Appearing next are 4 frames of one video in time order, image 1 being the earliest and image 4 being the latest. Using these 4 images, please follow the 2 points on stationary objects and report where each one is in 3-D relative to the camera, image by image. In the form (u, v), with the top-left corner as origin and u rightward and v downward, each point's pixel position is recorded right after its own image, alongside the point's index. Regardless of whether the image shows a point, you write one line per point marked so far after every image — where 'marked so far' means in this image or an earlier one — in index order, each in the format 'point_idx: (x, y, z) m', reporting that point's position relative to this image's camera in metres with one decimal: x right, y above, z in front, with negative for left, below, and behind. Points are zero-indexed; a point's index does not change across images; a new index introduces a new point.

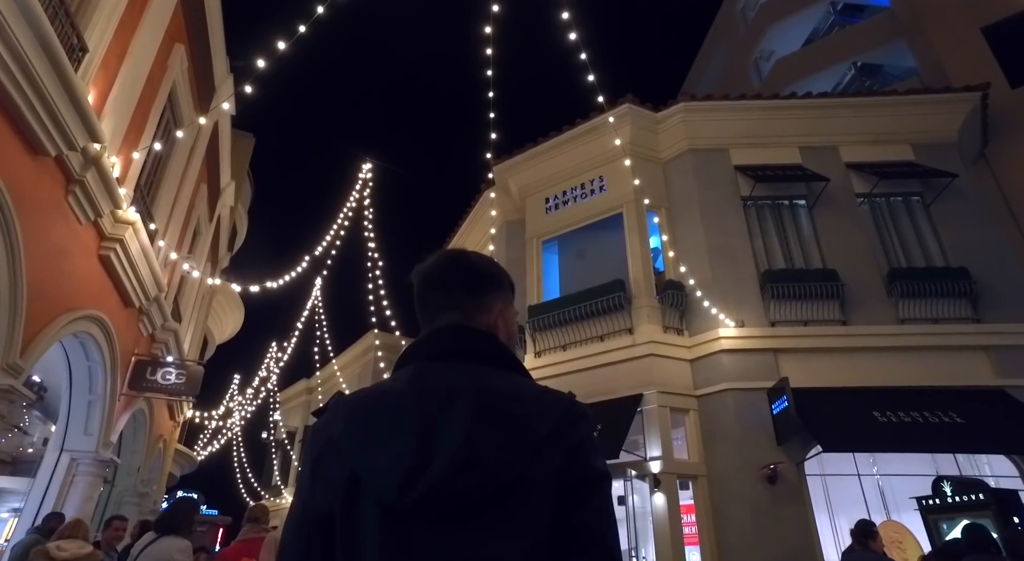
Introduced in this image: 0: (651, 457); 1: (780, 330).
0: (+1.8, -2.3, +7.9) m
1: (+3.6, -0.7, +8.3) m
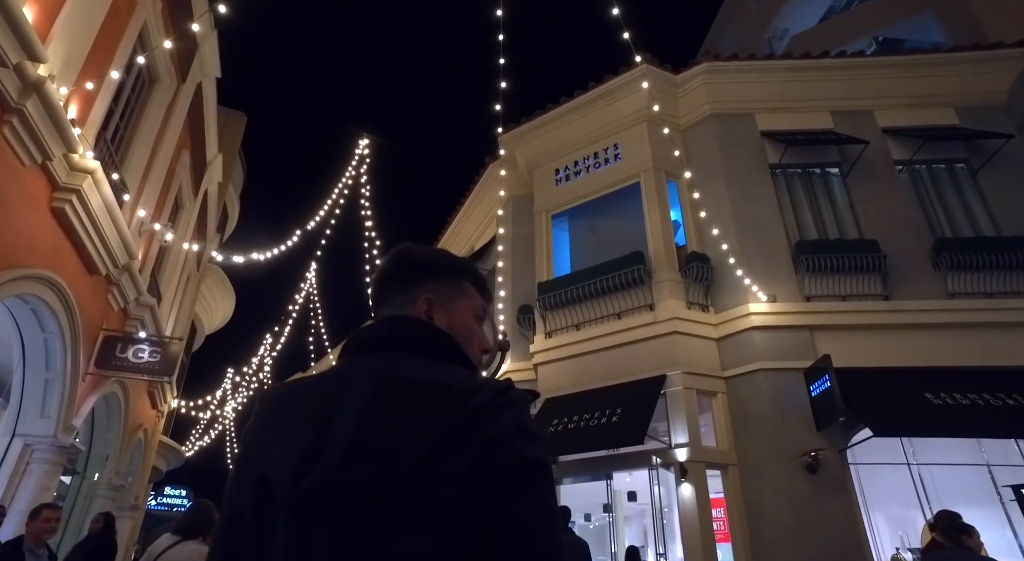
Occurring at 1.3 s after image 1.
0: (+1.9, -1.9, +7.1) m
1: (+3.8, -0.3, +7.6) m
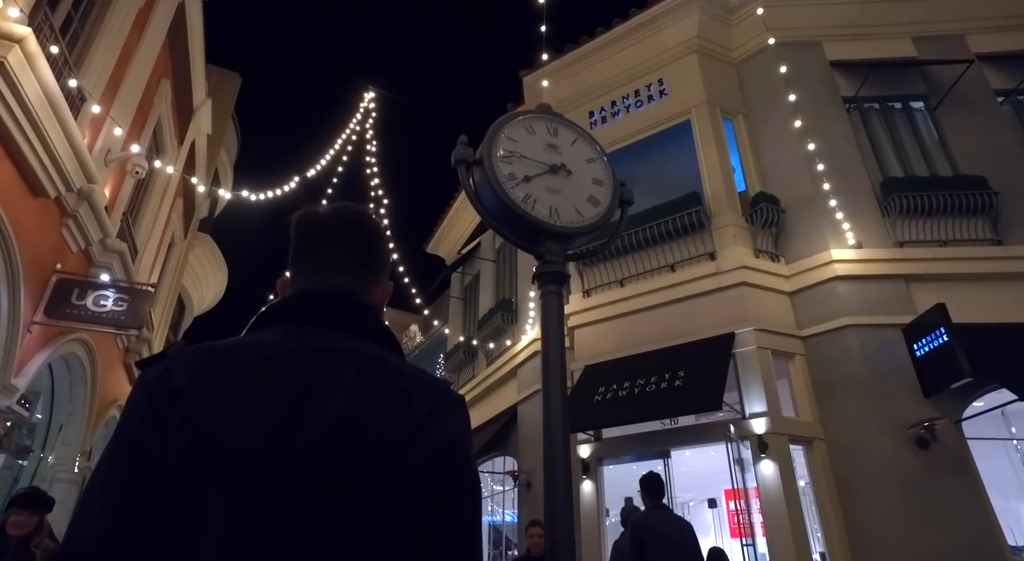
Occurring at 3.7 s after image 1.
0: (+2.3, -1.3, +5.9) m
1: (+4.2, +0.3, +6.4) m
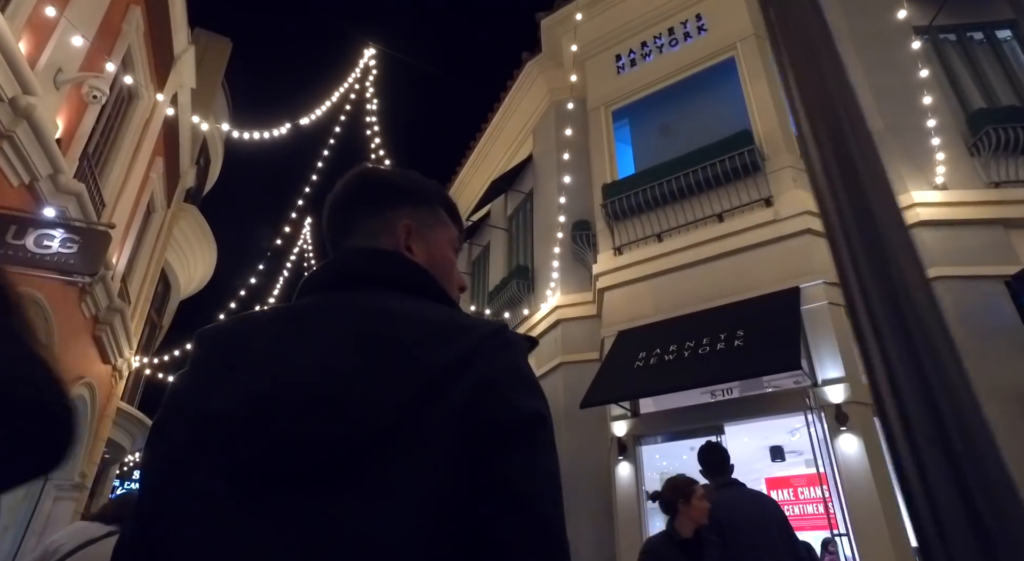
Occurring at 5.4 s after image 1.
0: (+2.5, -0.8, +4.9) m
1: (+4.4, +0.8, +5.4) m
